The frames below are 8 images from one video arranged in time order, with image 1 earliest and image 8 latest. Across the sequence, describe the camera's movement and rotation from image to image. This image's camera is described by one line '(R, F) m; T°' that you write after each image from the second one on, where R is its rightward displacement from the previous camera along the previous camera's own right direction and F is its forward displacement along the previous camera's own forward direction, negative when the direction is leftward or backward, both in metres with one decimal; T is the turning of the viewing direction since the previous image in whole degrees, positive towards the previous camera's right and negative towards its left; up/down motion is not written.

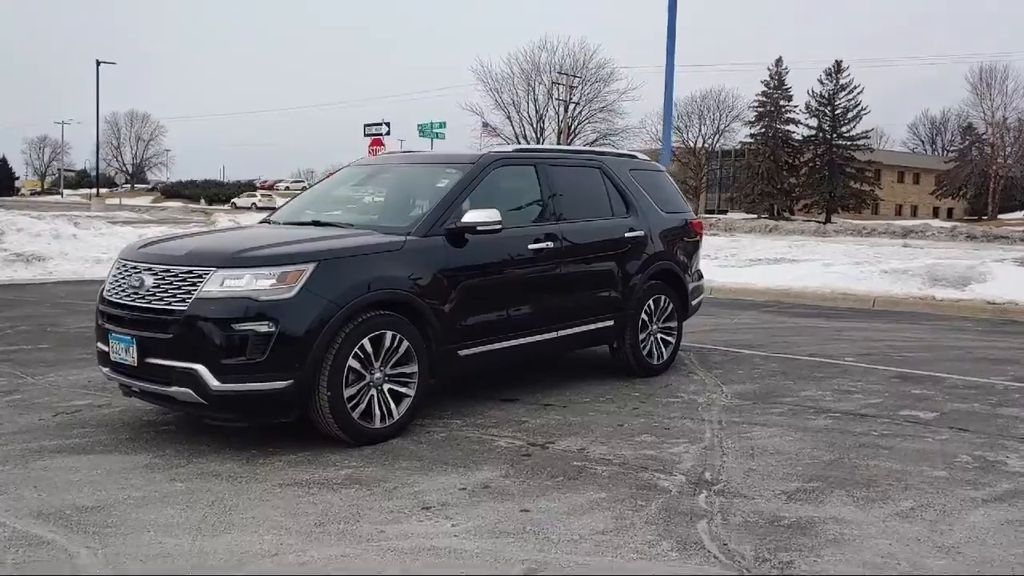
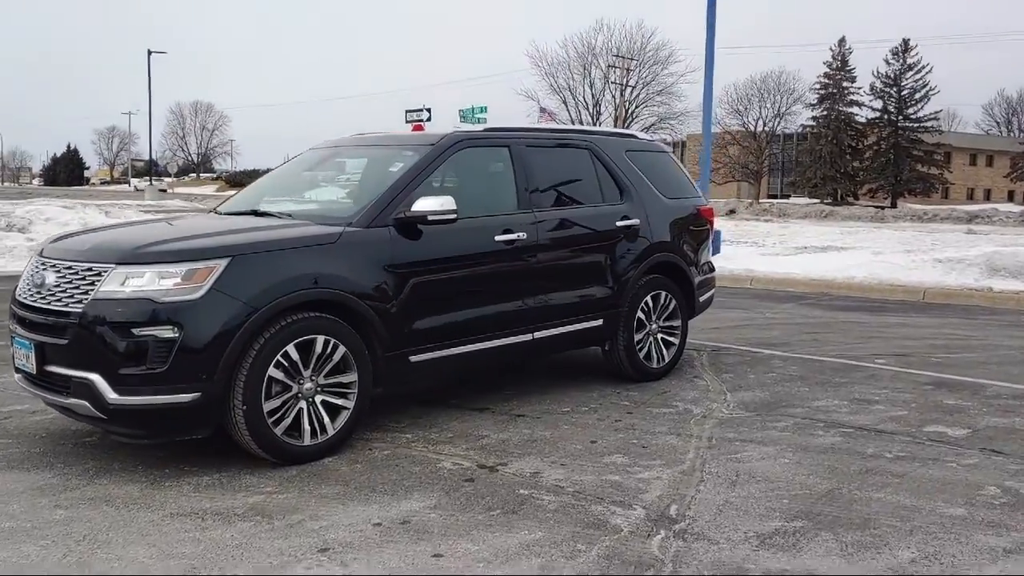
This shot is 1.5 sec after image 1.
(+0.6, +0.7) m; -4°
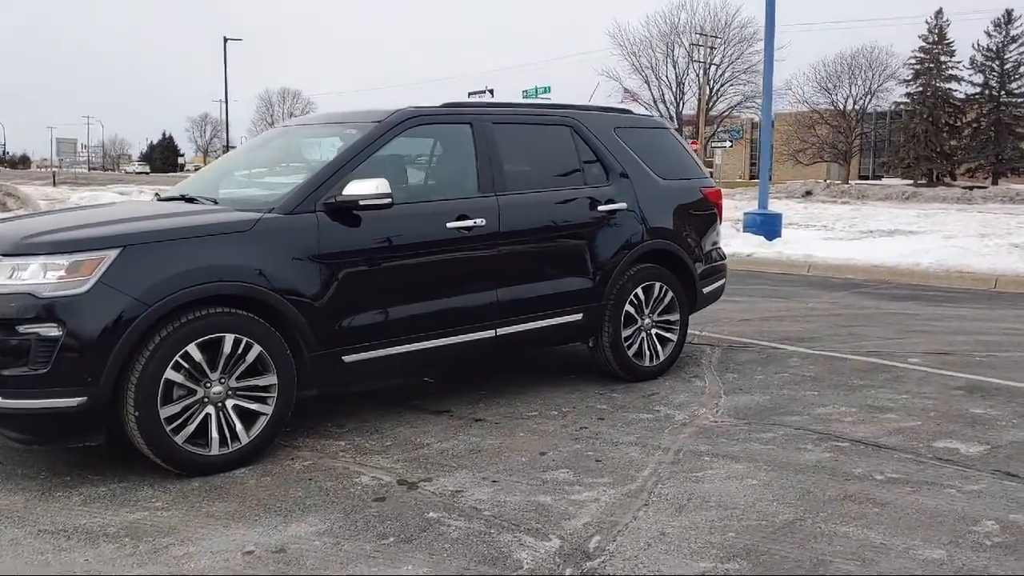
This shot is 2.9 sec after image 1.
(+0.7, +0.6) m; -5°
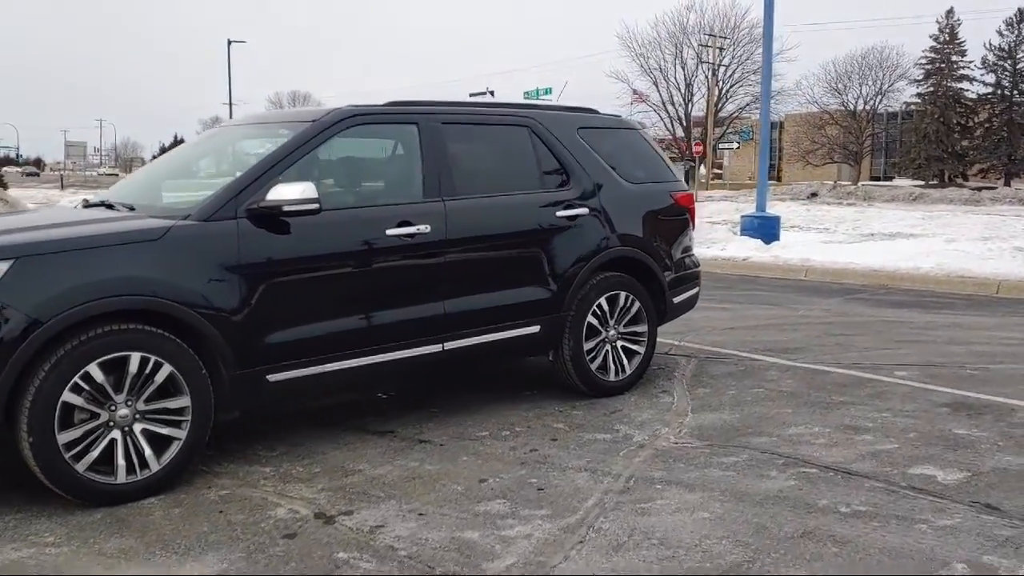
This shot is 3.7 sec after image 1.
(+0.3, +0.4) m; -1°
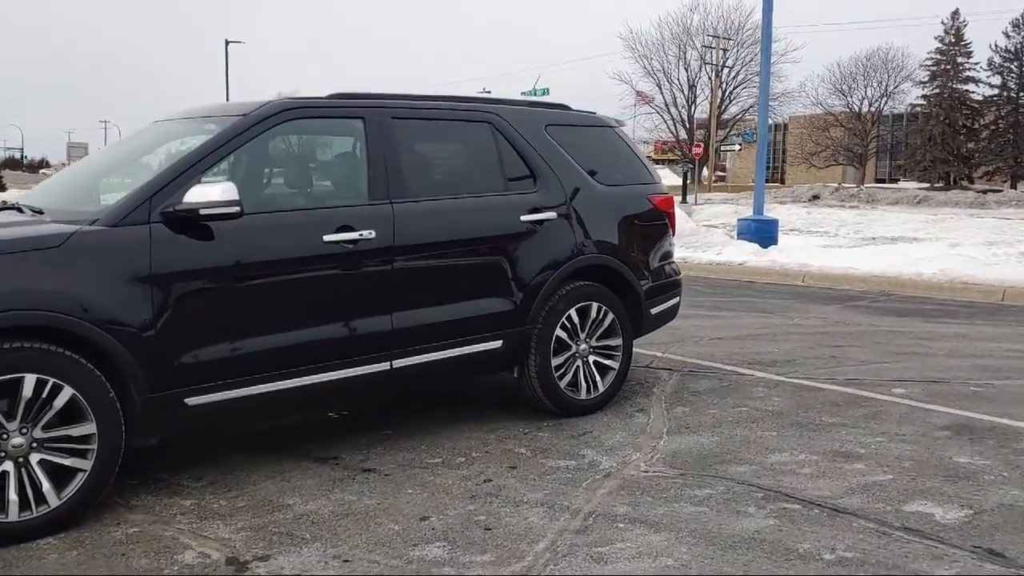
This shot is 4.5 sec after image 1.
(+0.2, +0.5) m; 0°
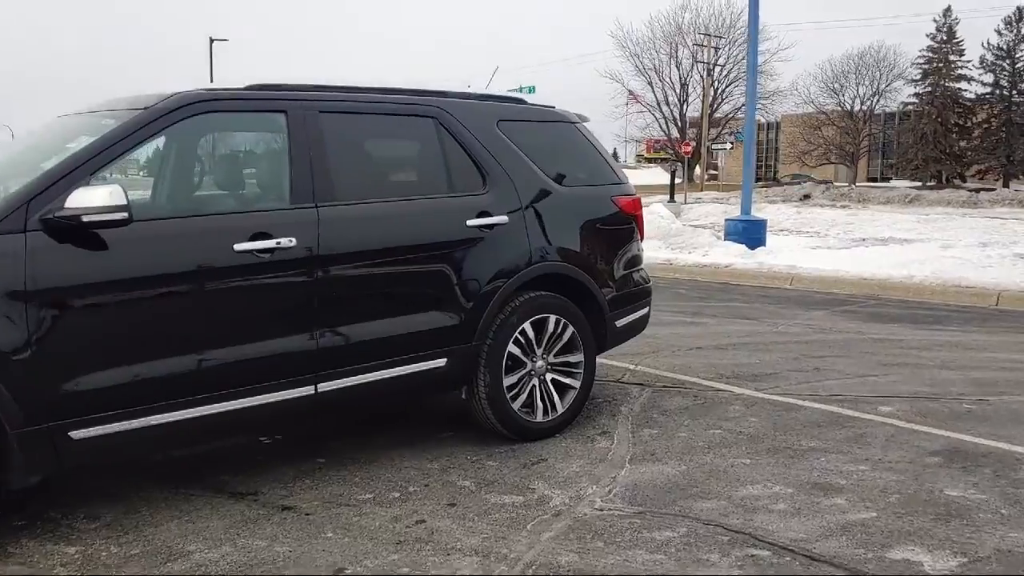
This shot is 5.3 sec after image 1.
(+0.2, +0.5) m; 0°
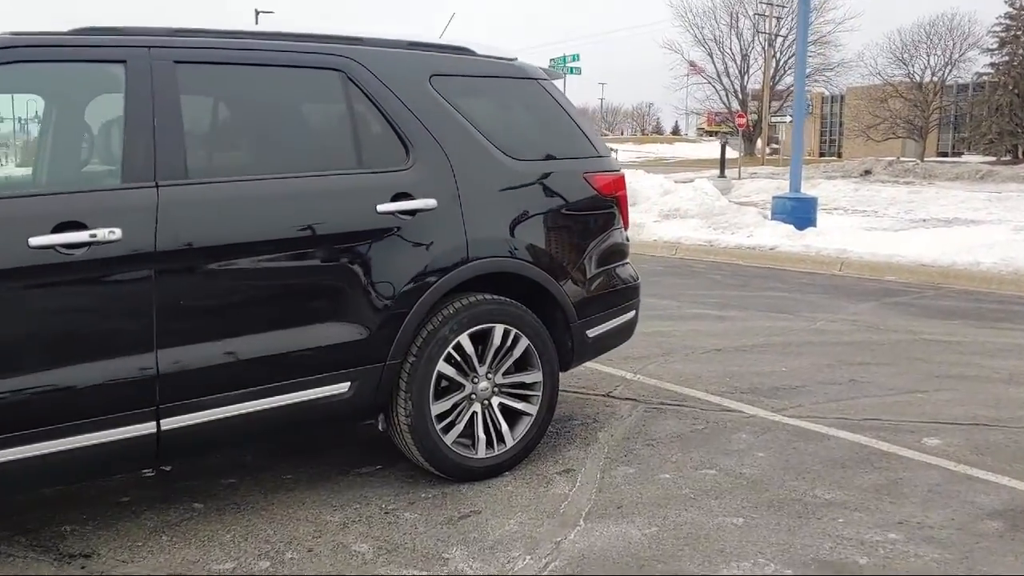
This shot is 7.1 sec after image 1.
(+0.5, +1.0) m; -4°
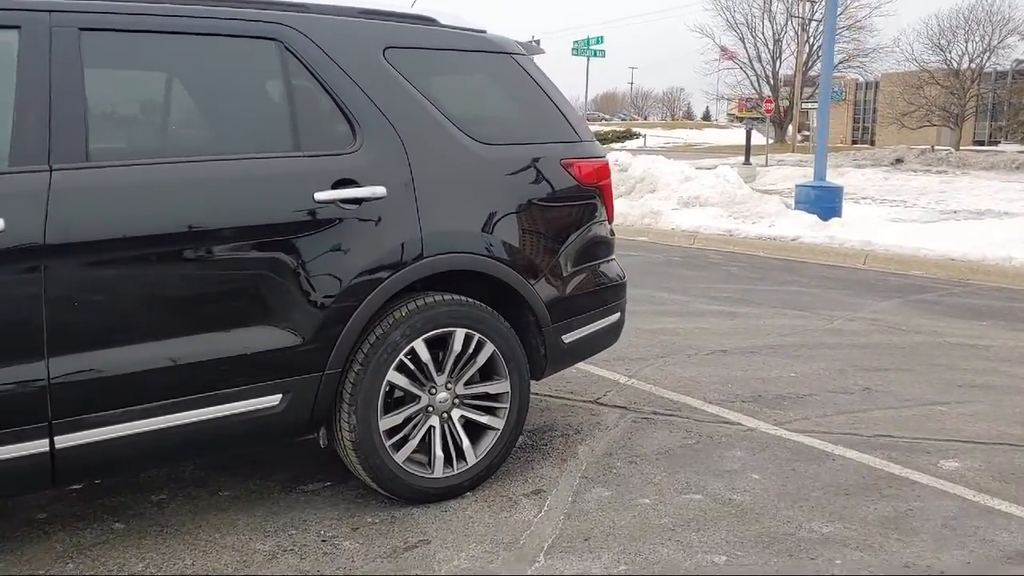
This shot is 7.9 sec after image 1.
(+0.2, +0.4) m; -2°
